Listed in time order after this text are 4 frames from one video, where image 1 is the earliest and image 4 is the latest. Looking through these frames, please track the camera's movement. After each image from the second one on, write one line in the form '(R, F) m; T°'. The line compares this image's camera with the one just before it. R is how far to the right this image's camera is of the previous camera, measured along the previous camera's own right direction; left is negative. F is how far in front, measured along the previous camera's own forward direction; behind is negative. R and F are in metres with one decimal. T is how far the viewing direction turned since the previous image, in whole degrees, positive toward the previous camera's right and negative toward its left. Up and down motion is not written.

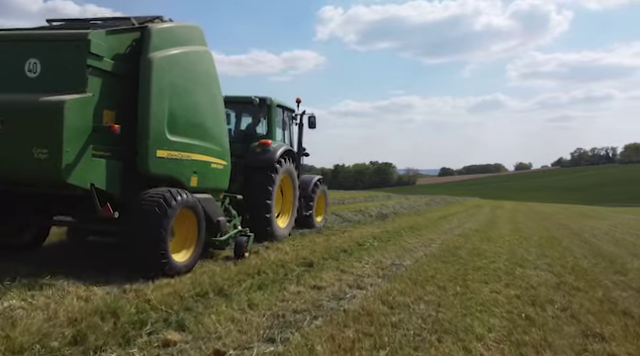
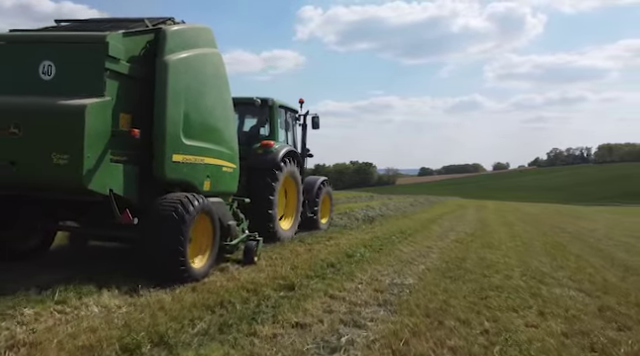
(-0.5, 0.0) m; +3°
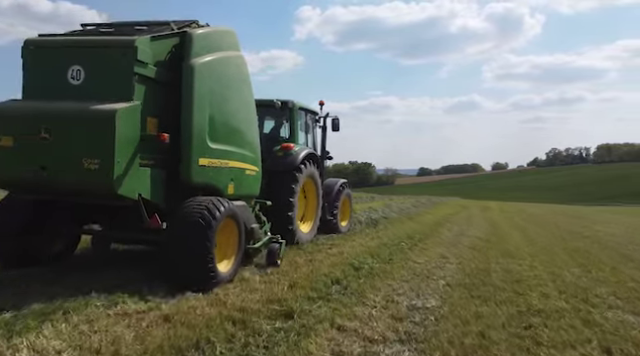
(-0.3, 0.0) m; 0°
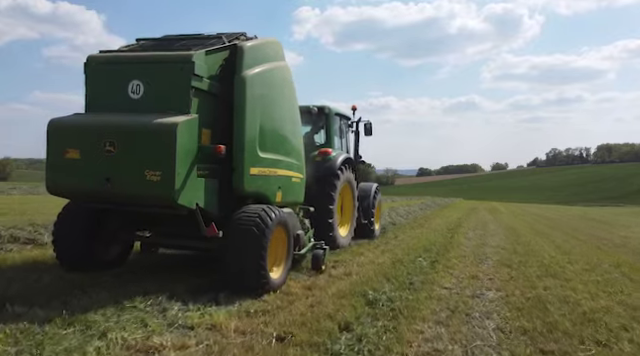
(-0.6, -0.1) m; +1°
